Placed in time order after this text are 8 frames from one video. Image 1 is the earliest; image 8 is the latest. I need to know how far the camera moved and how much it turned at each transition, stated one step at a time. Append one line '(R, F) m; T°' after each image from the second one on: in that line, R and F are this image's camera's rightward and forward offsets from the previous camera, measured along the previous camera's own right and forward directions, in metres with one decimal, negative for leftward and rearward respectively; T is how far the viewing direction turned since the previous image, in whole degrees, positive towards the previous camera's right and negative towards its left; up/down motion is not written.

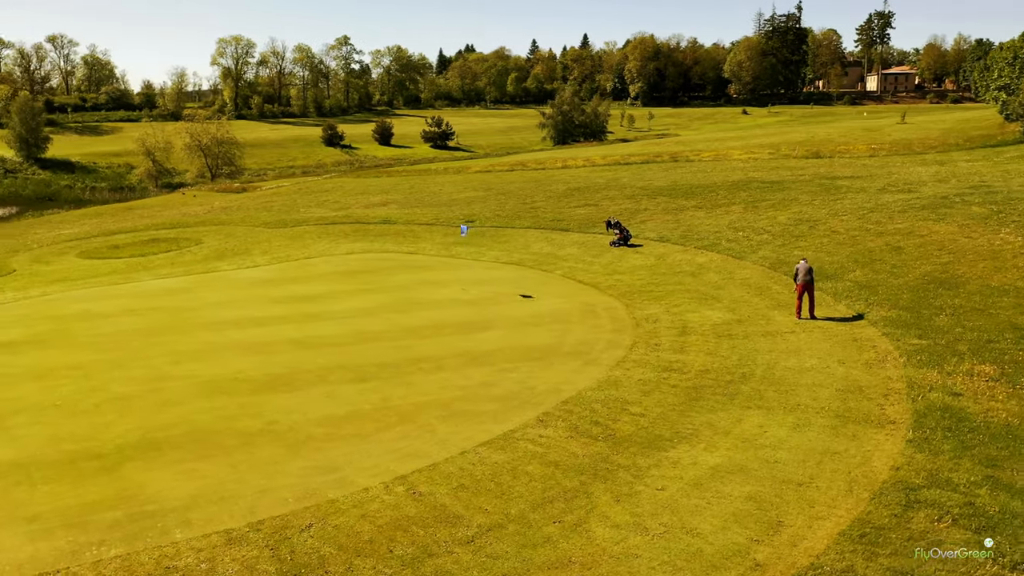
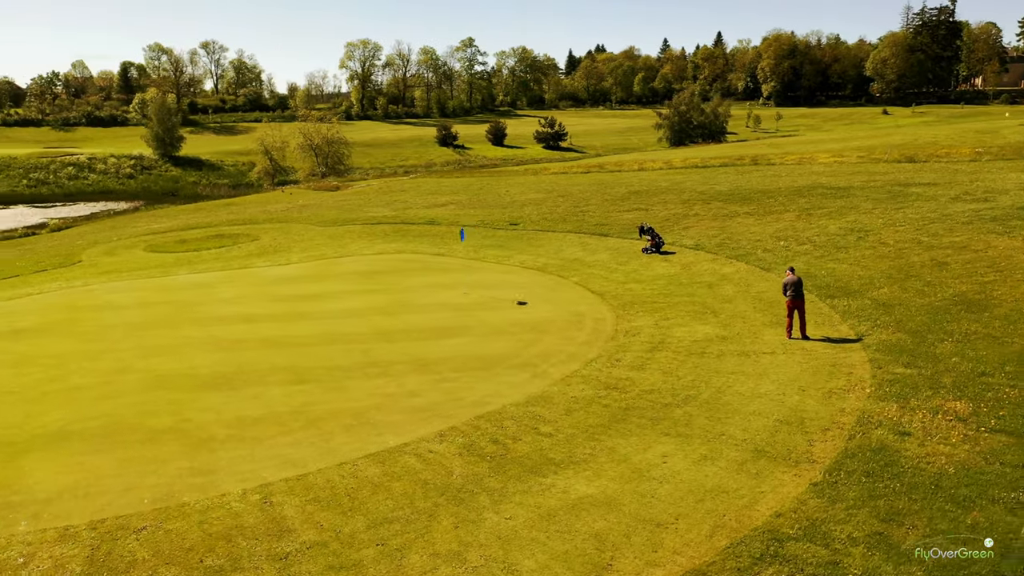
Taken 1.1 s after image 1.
(+3.3, +0.8) m; -9°
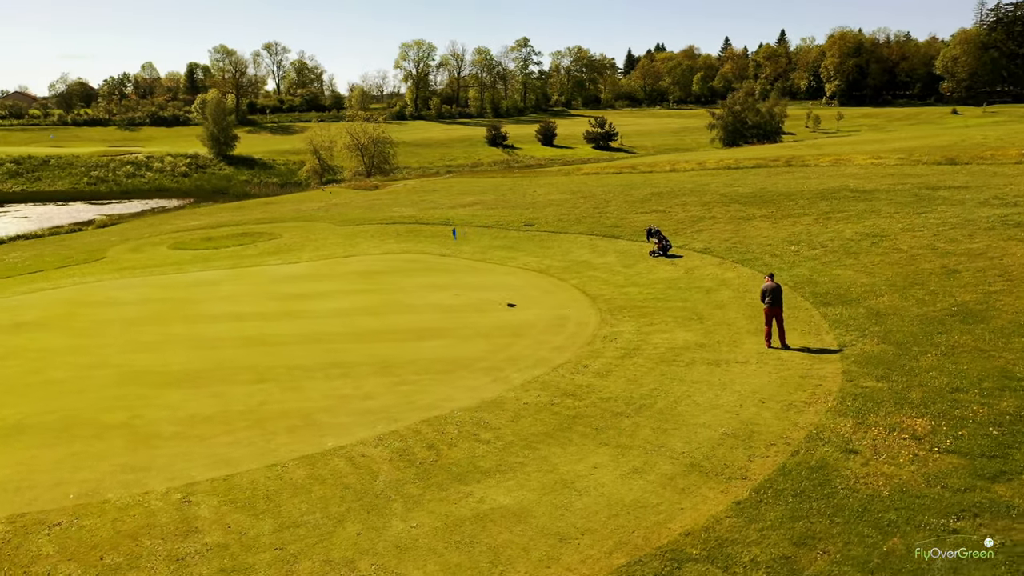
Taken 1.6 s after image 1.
(+1.7, +0.3) m; -4°
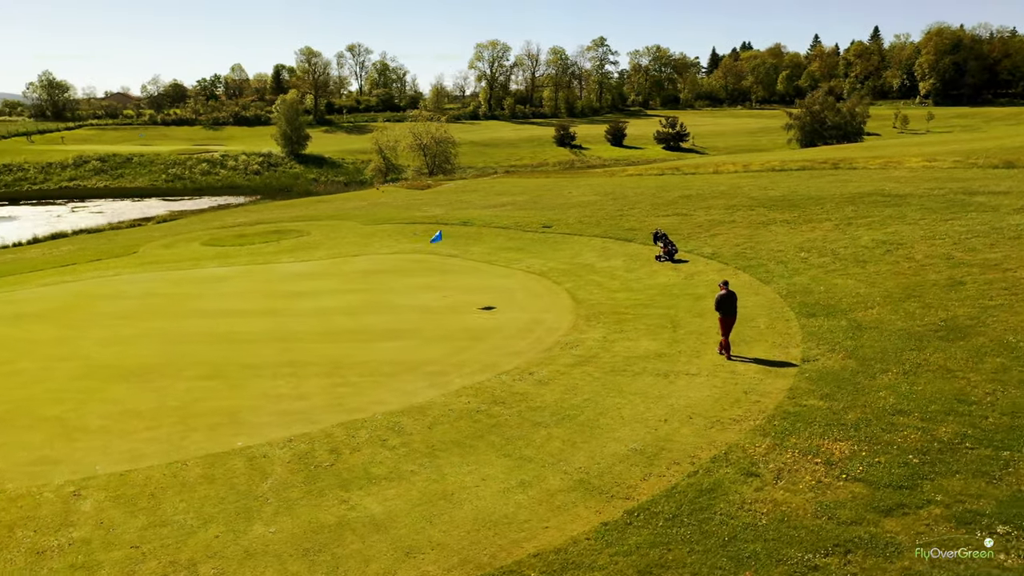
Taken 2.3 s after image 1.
(+2.4, +0.4) m; -6°
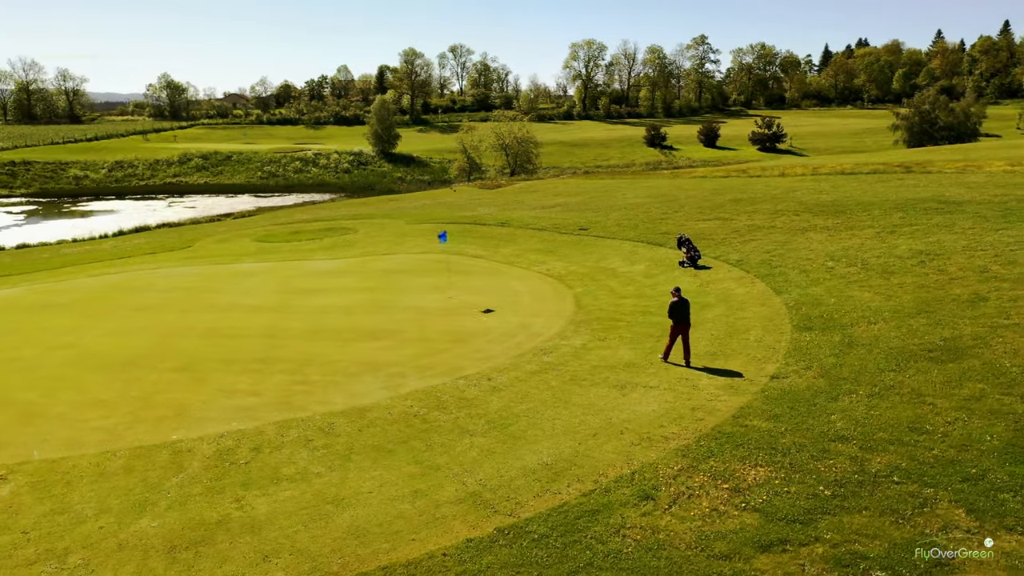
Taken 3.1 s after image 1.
(+2.5, +0.4) m; -7°
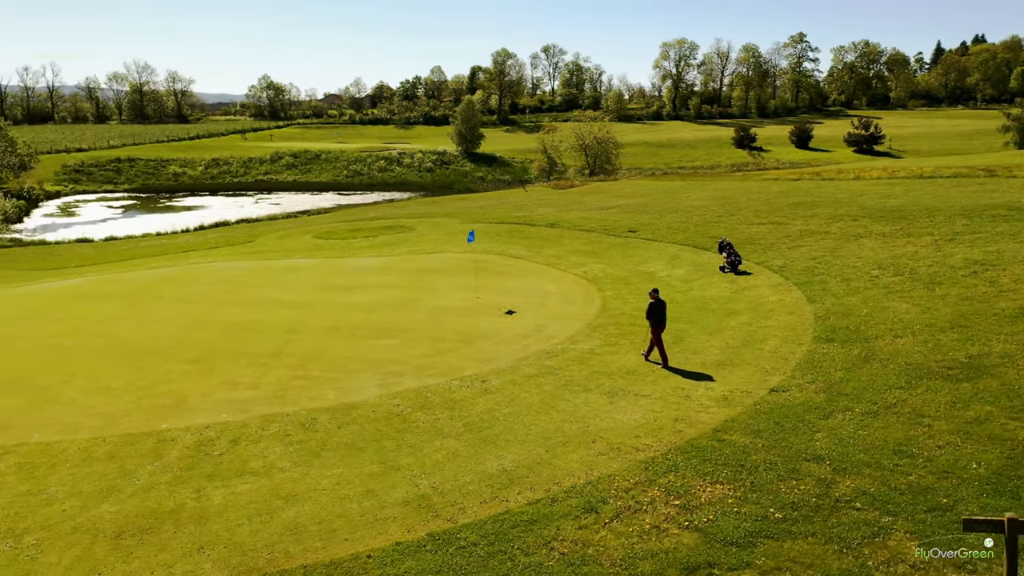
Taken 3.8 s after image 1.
(+1.6, +0.3) m; -6°
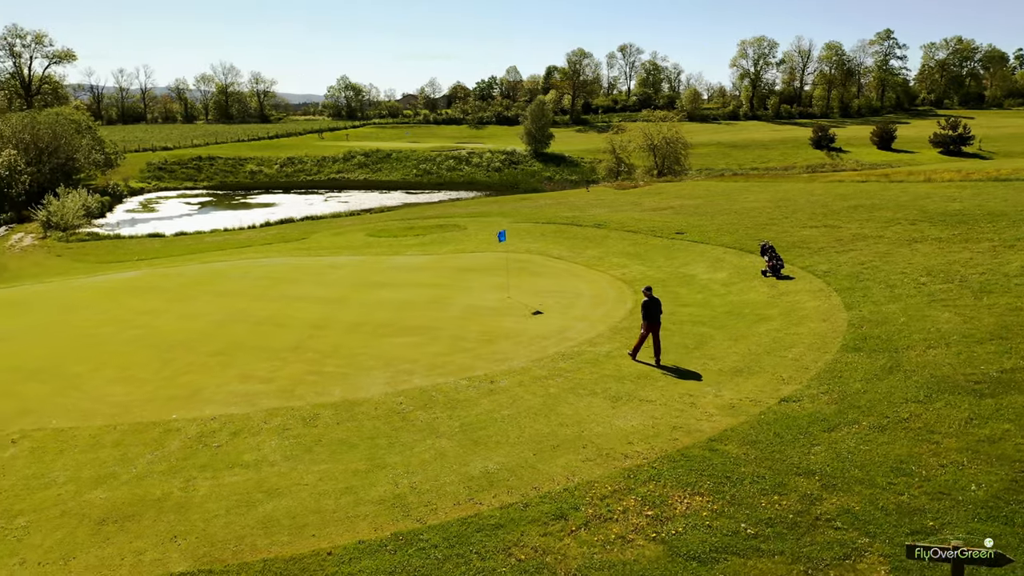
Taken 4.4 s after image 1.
(+1.1, +0.2) m; -5°
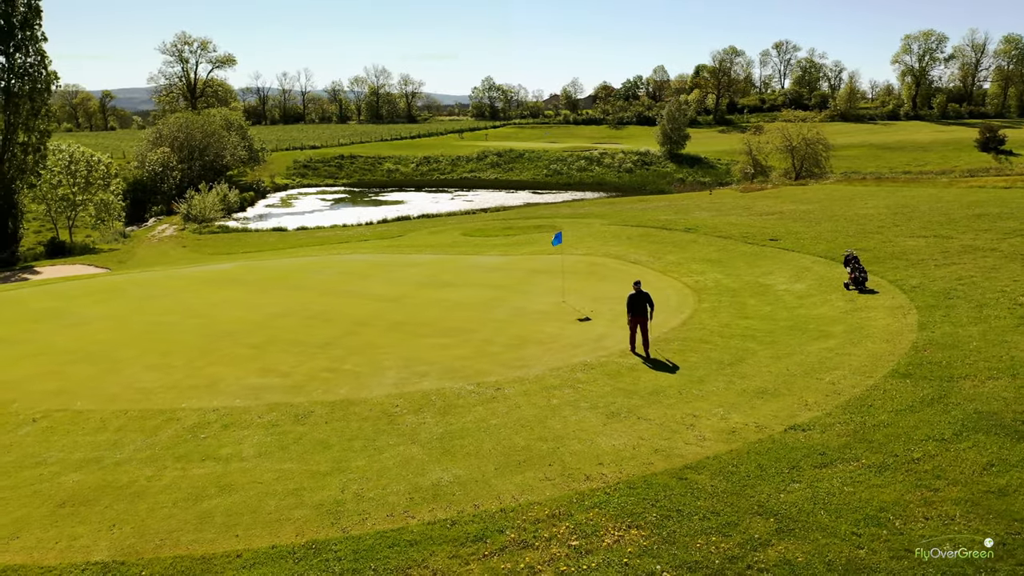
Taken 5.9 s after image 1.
(+2.2, +0.7) m; -10°
